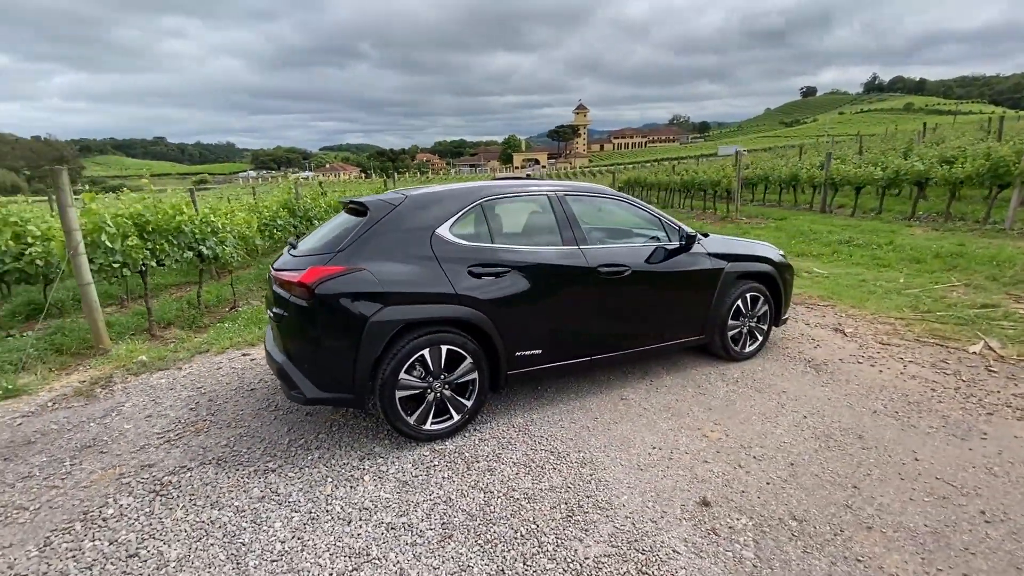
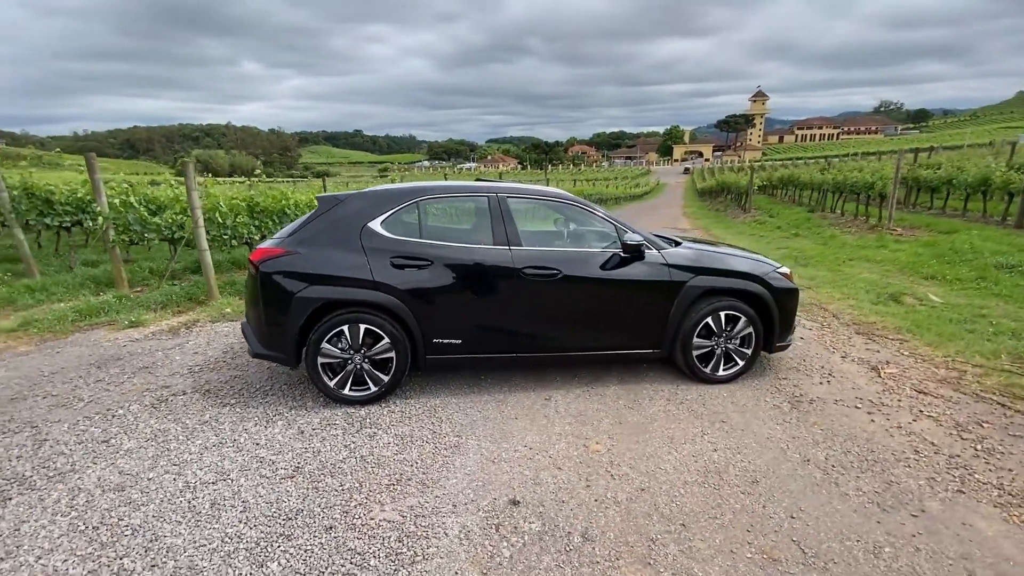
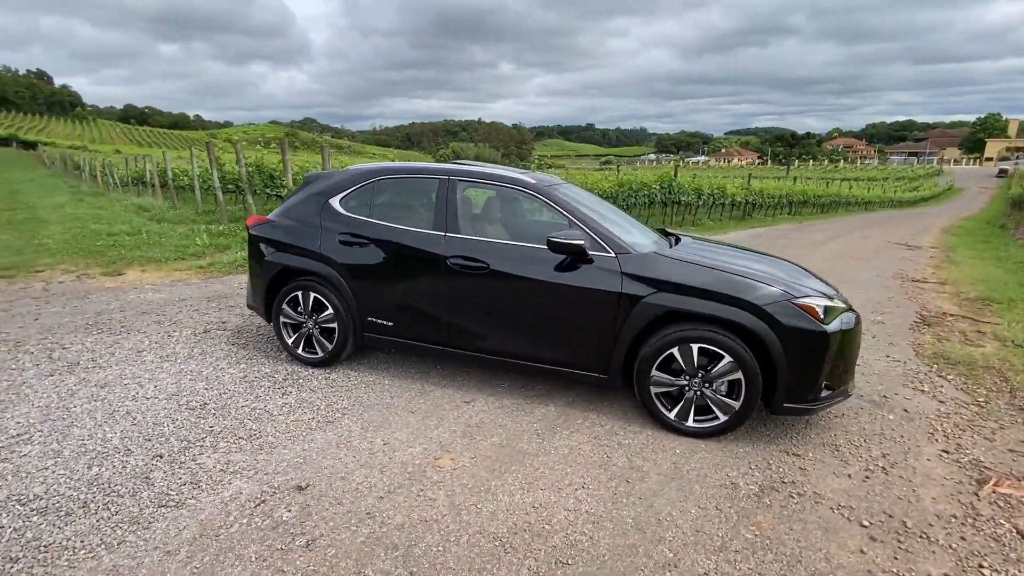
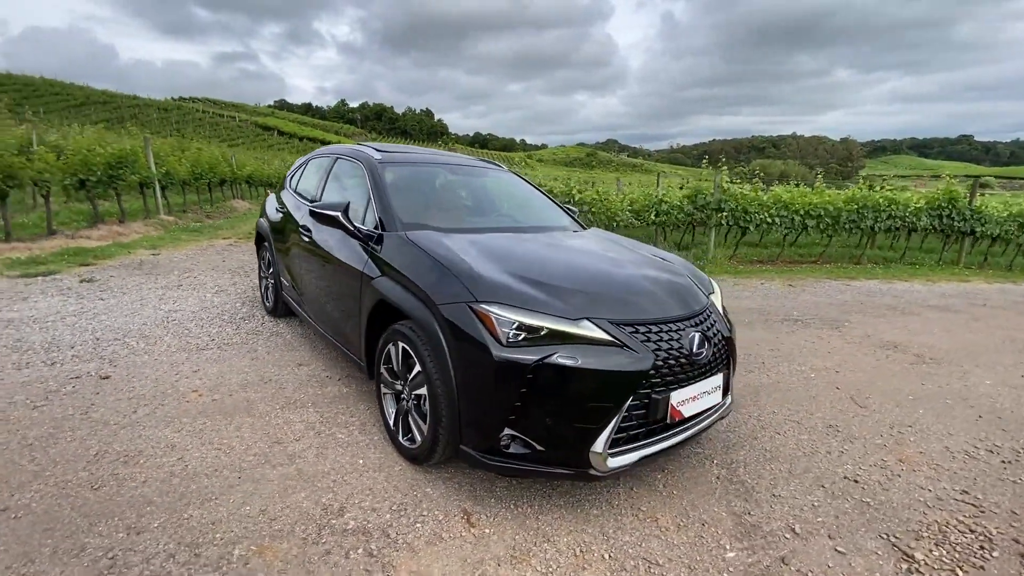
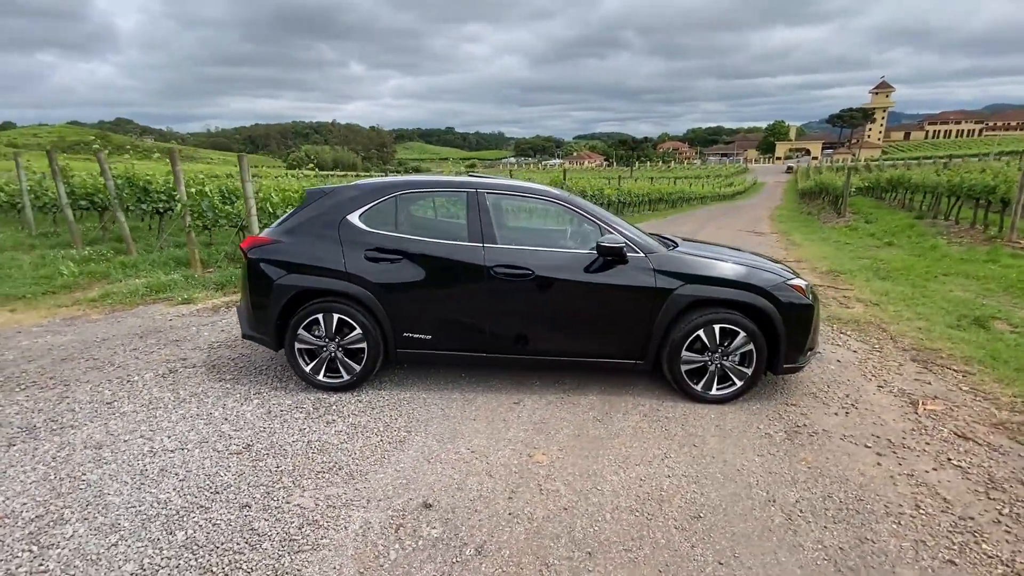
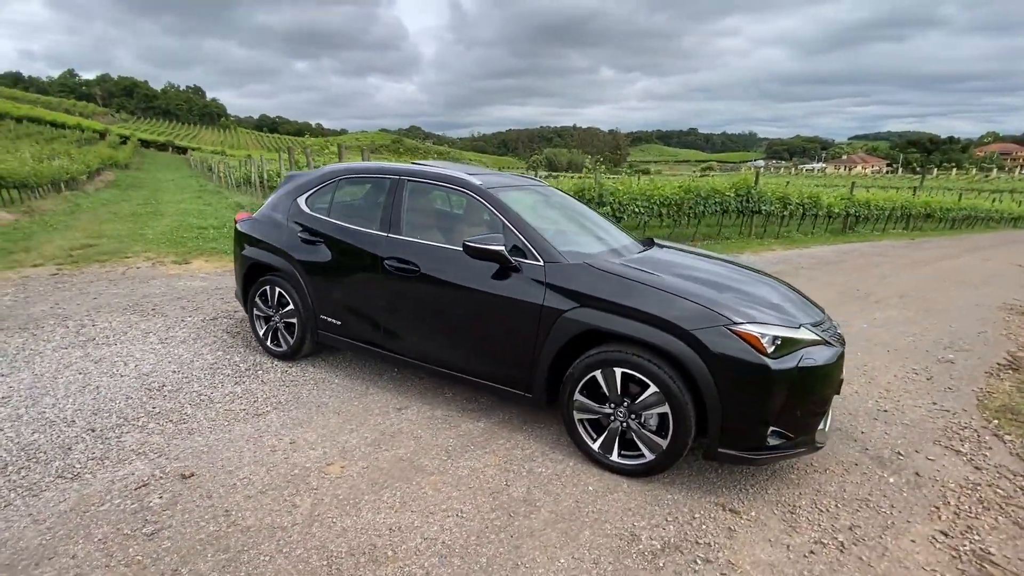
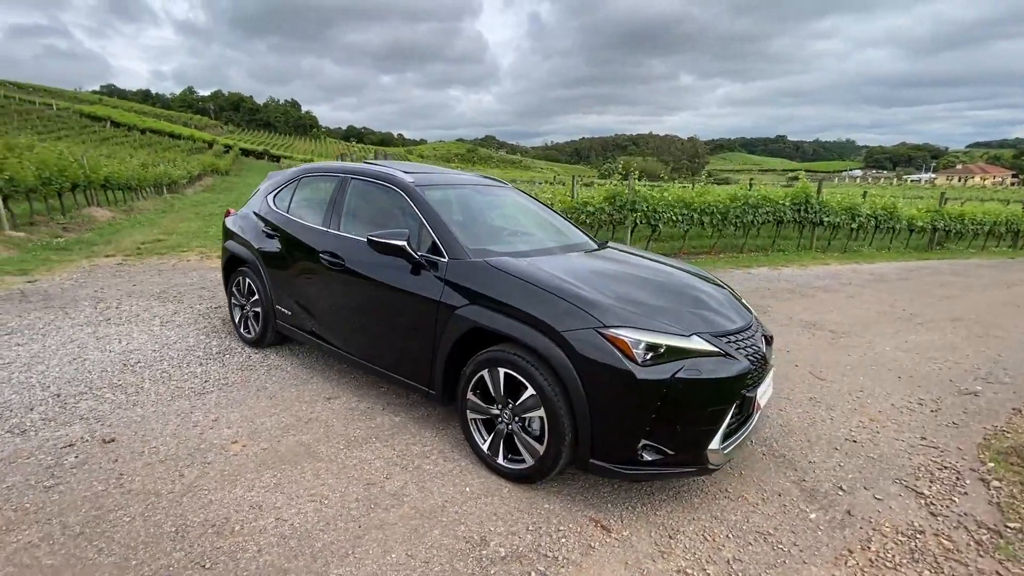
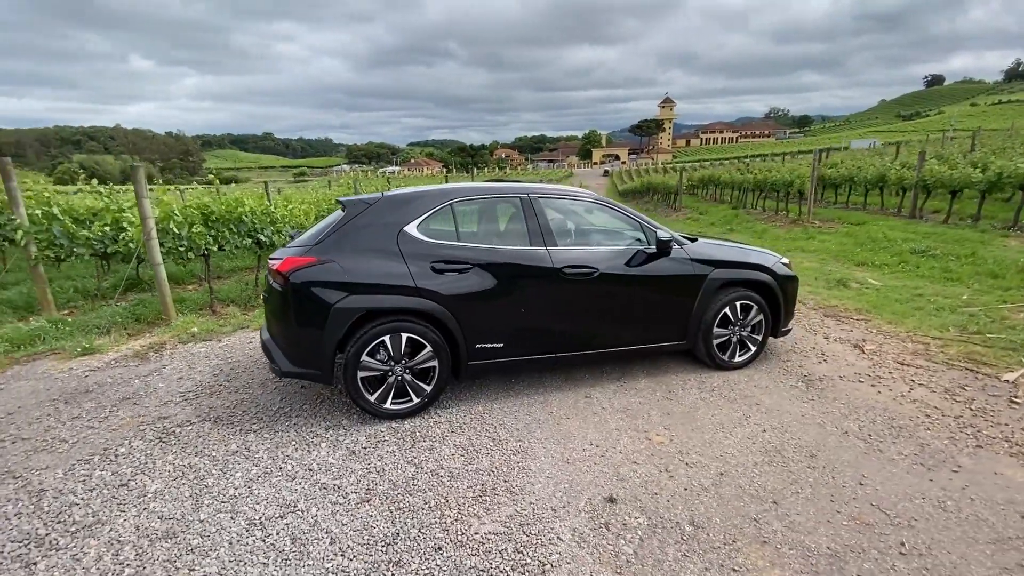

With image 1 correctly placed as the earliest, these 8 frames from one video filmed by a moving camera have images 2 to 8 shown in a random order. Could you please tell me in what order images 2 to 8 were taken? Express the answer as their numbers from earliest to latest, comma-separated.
8, 2, 5, 3, 6, 7, 4
